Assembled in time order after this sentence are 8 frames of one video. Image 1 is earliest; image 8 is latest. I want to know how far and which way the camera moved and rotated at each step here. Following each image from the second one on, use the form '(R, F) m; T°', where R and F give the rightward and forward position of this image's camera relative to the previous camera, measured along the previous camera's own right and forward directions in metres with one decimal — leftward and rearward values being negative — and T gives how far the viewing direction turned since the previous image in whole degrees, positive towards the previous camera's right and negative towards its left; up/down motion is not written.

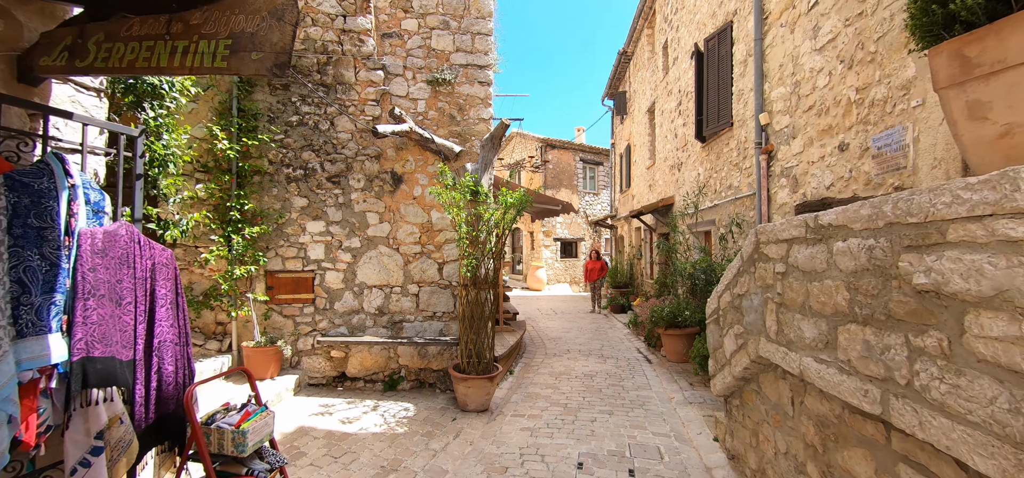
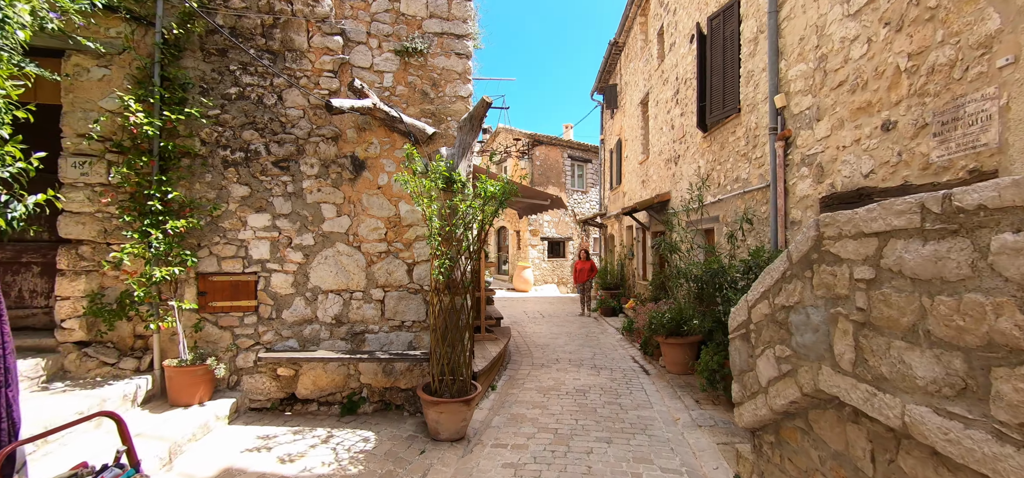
(0.0, +0.6) m; +2°
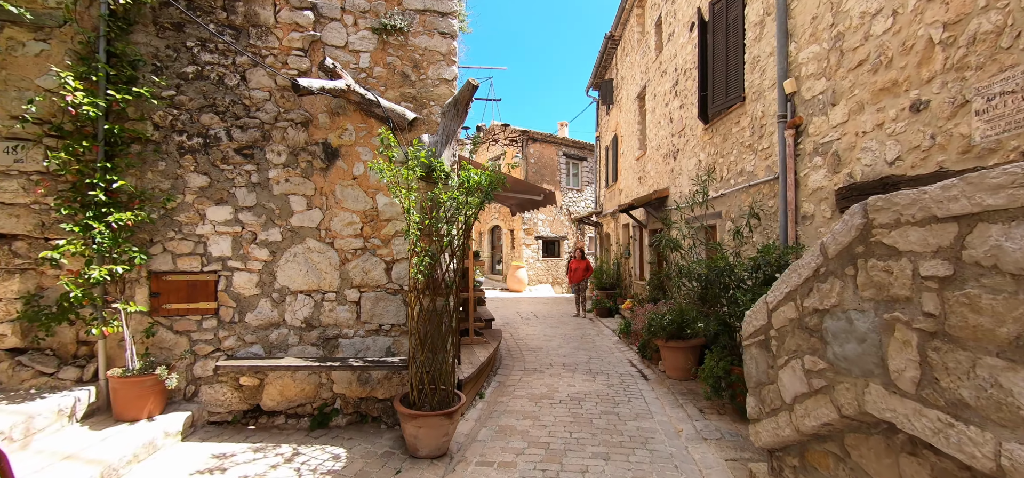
(+0.1, +0.3) m; +1°
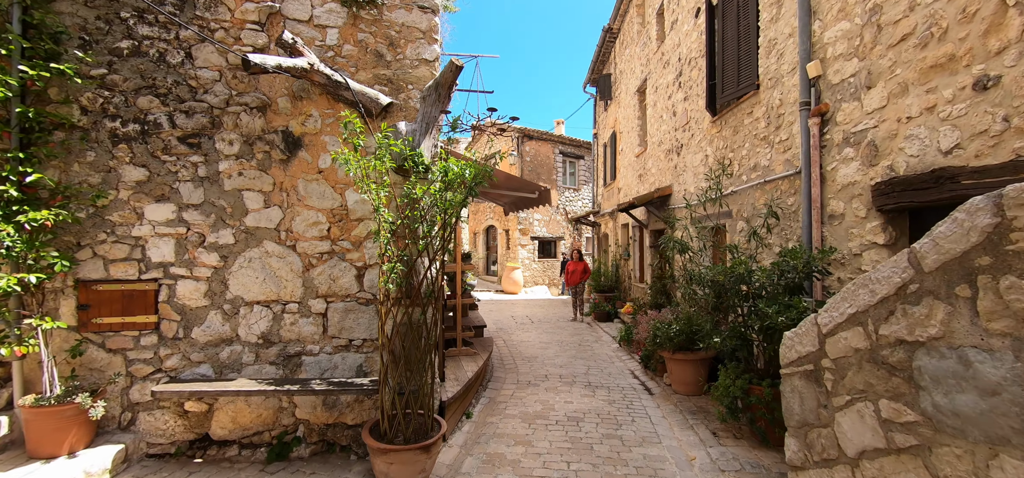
(+0.1, +0.4) m; 0°
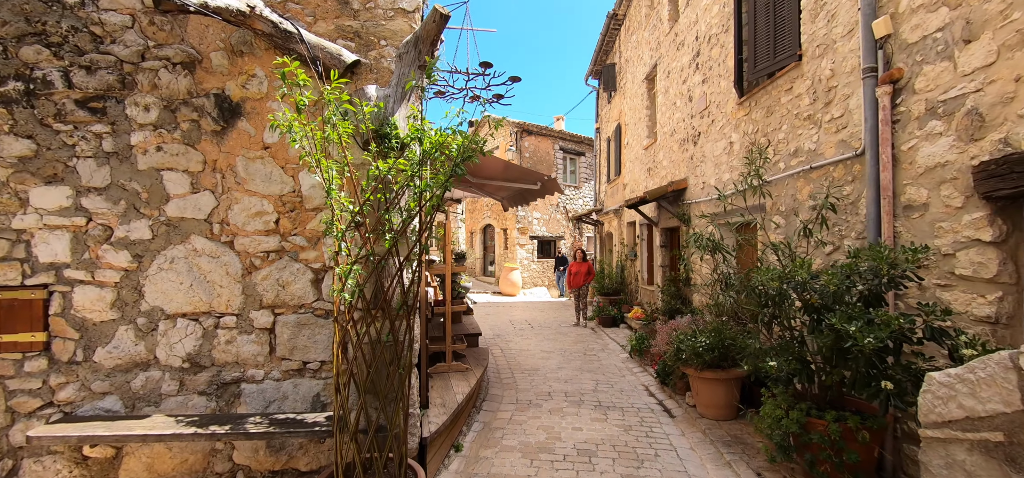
(0.0, +0.6) m; 0°
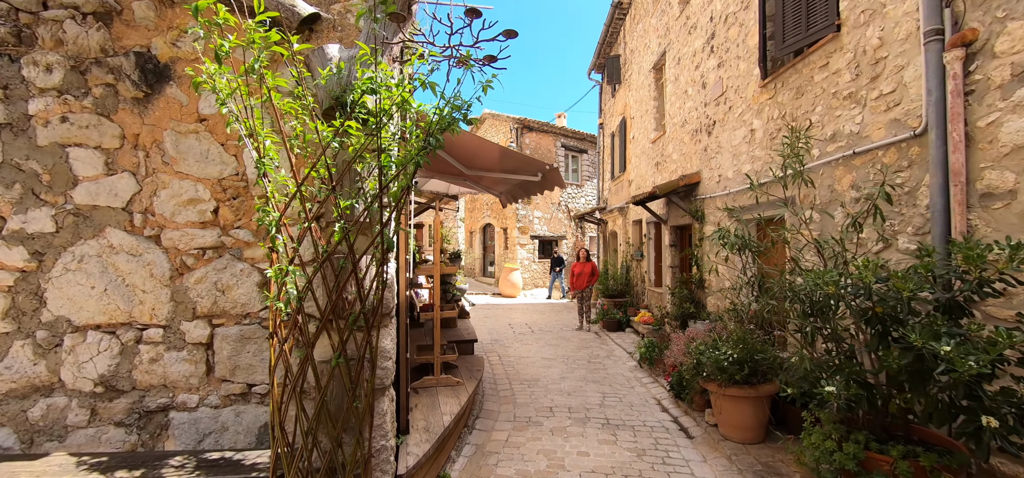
(0.0, +0.4) m; 0°
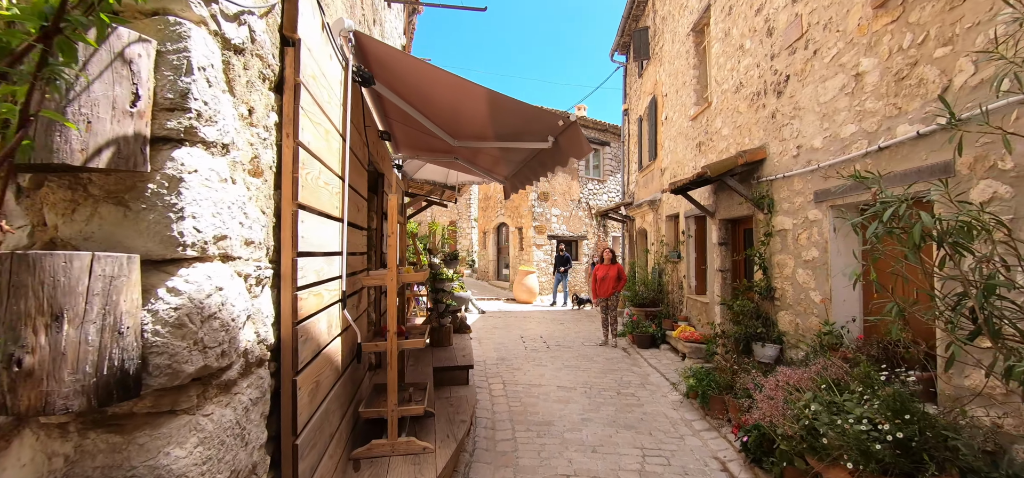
(+0.1, +1.2) m; -3°
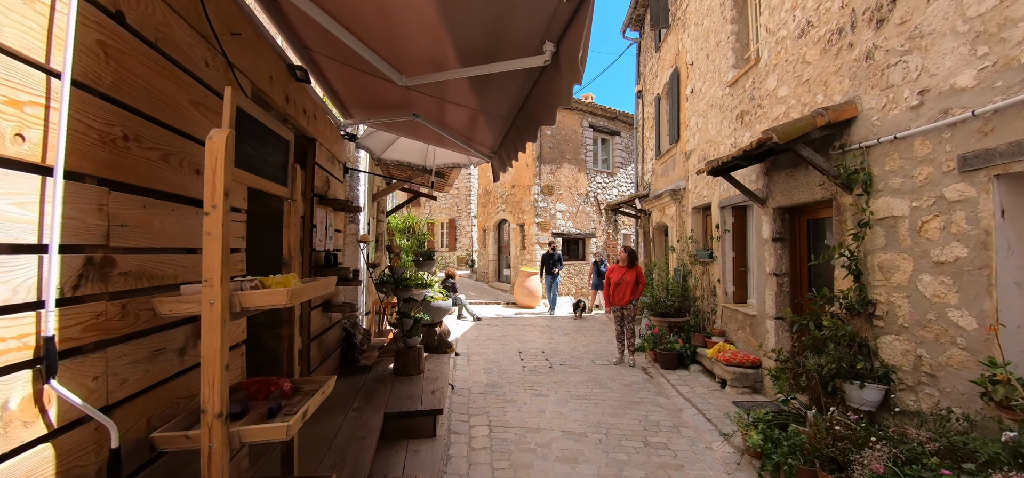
(+0.1, +1.1) m; -1°
